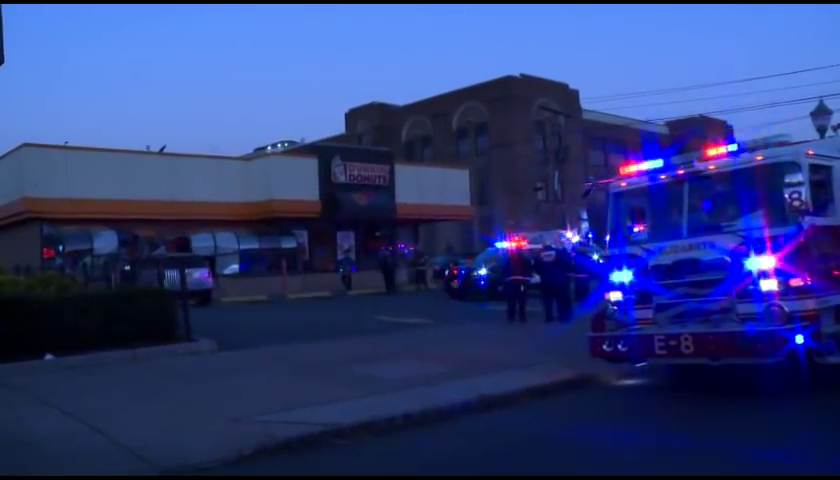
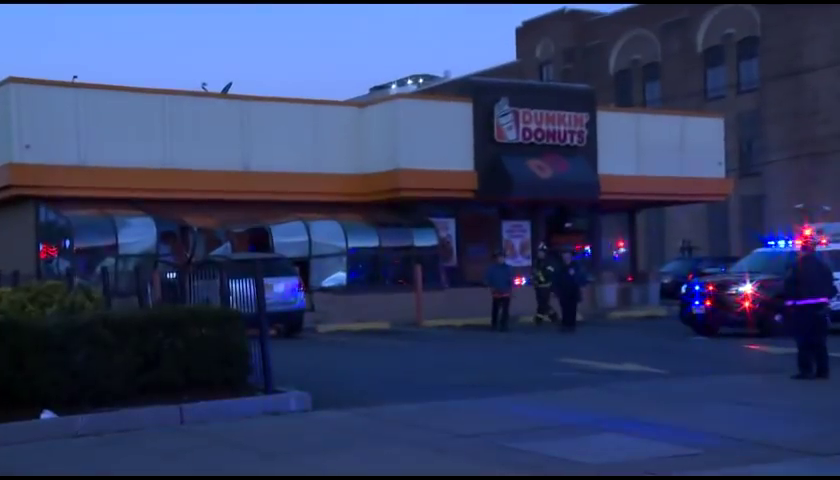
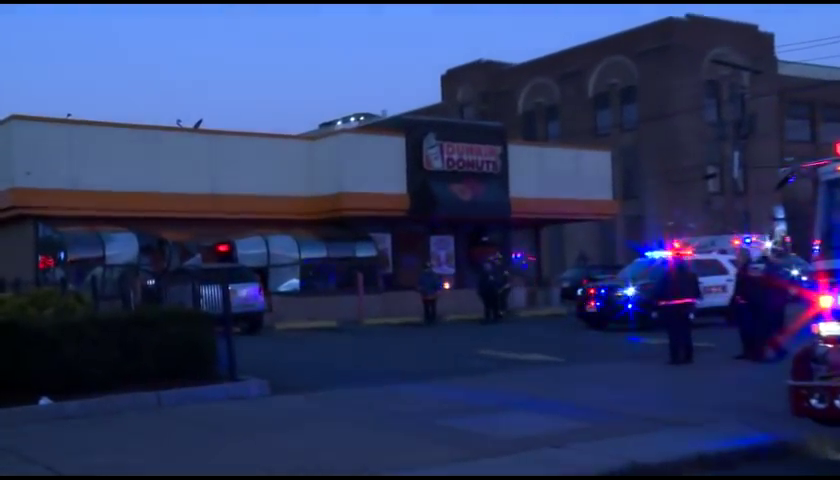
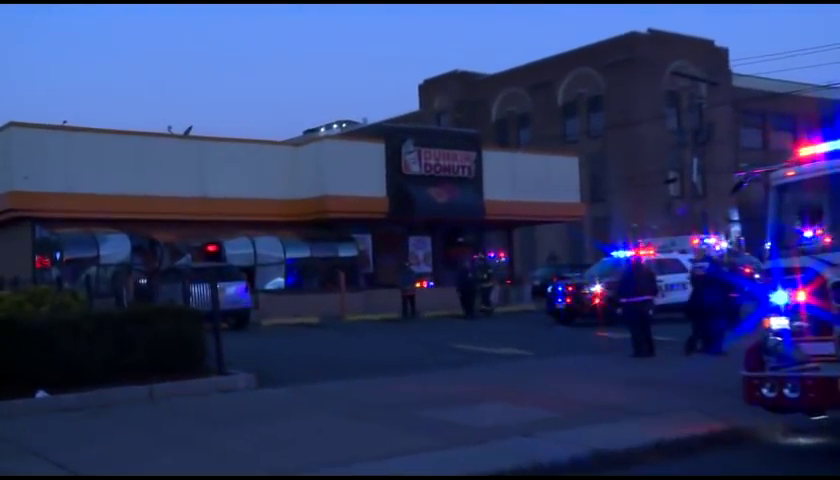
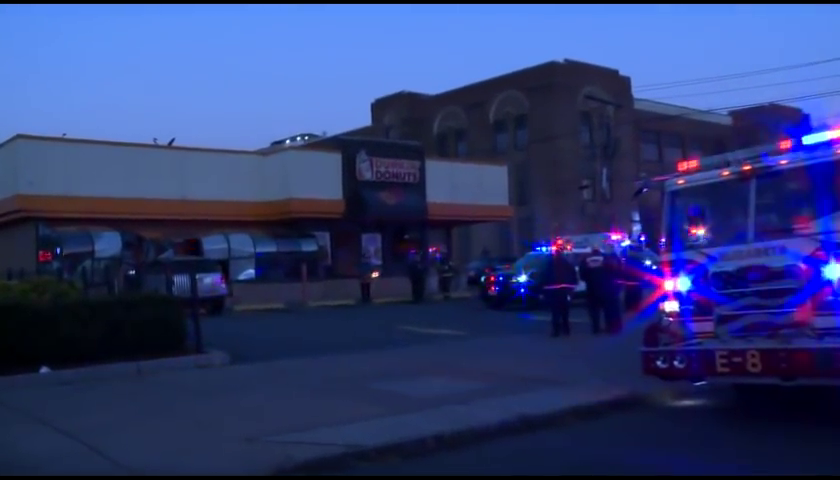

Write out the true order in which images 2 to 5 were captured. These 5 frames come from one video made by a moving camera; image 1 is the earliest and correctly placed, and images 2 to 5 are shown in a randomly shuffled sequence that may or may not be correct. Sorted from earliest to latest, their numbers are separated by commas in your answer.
5, 4, 3, 2
